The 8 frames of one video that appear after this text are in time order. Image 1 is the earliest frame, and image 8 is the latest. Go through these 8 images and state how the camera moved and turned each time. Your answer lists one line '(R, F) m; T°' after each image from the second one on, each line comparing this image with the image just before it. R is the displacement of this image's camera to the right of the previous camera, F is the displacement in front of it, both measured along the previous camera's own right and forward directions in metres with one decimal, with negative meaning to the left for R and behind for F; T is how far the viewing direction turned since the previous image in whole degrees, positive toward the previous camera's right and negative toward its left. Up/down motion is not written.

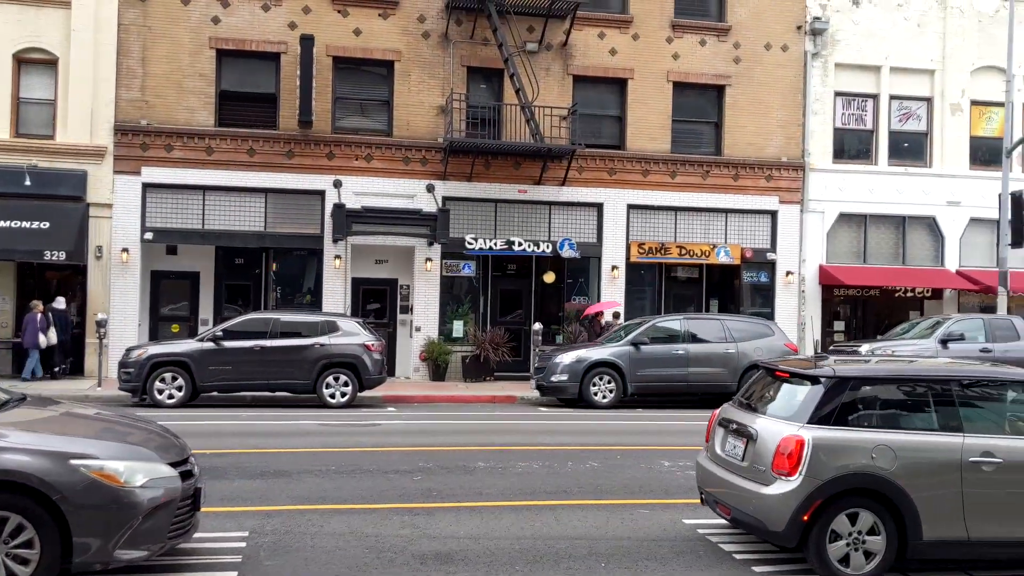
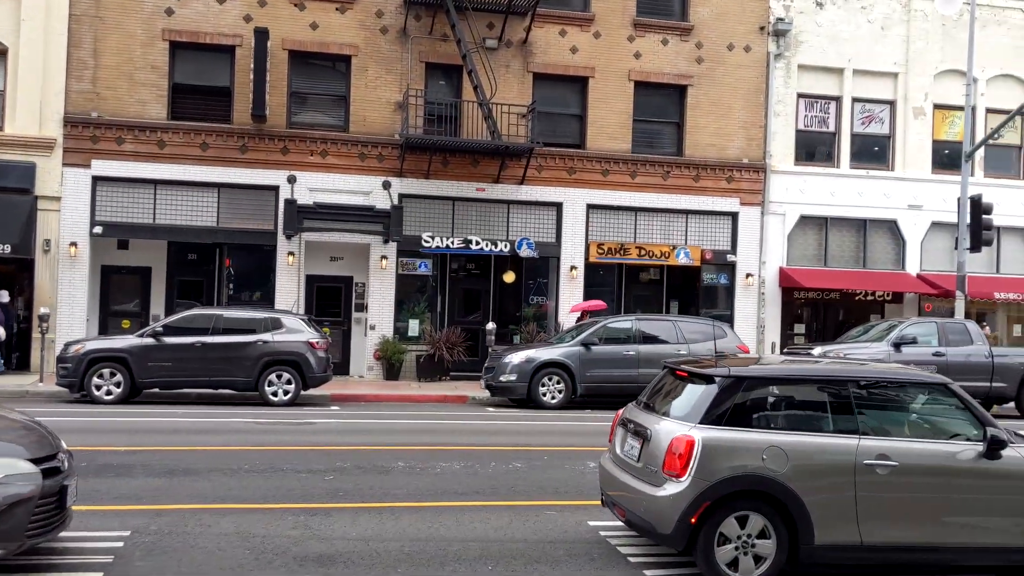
(+0.6, +0.2) m; +1°
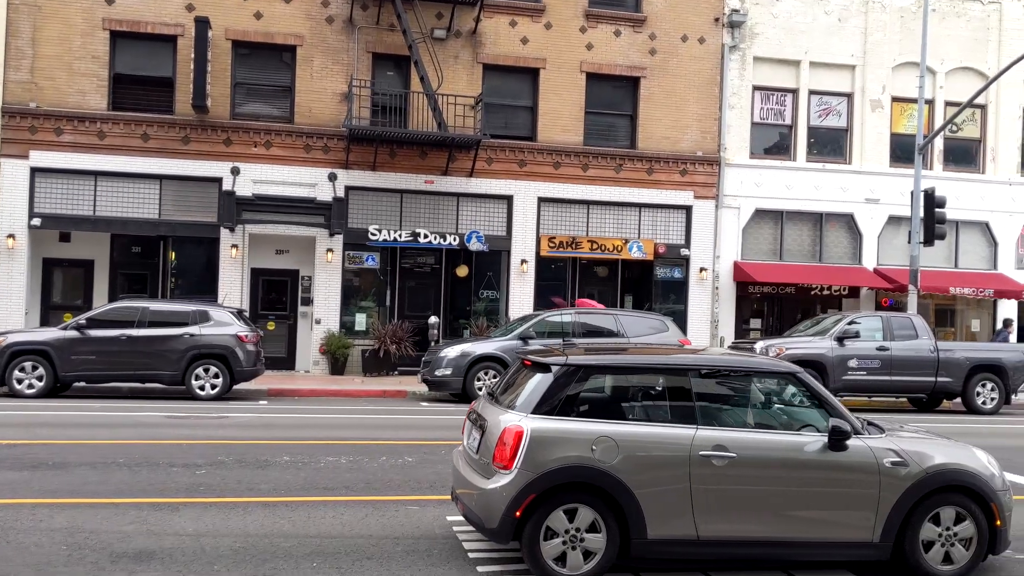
(+1.0, +0.2) m; 0°
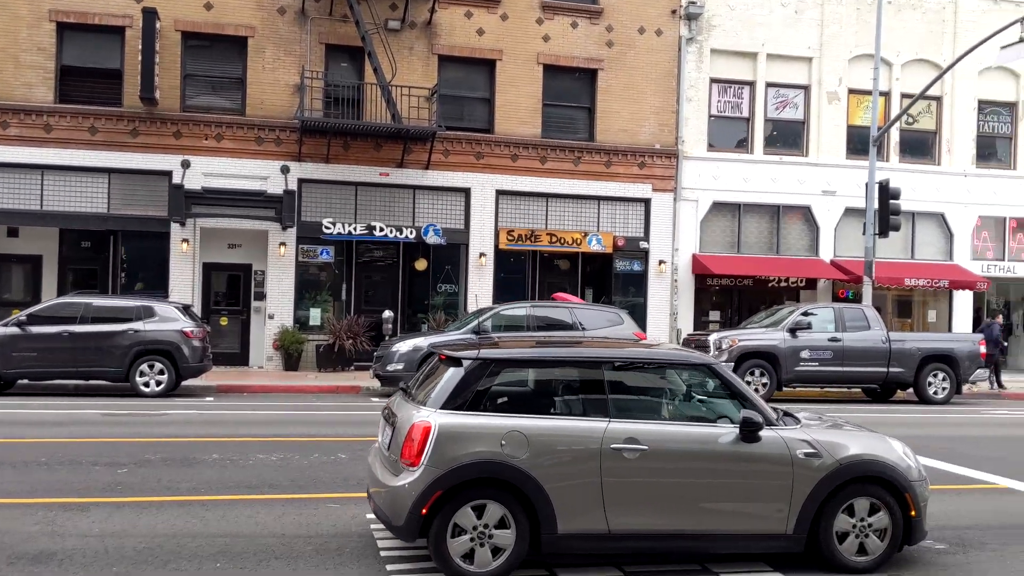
(+0.4, +0.1) m; +1°
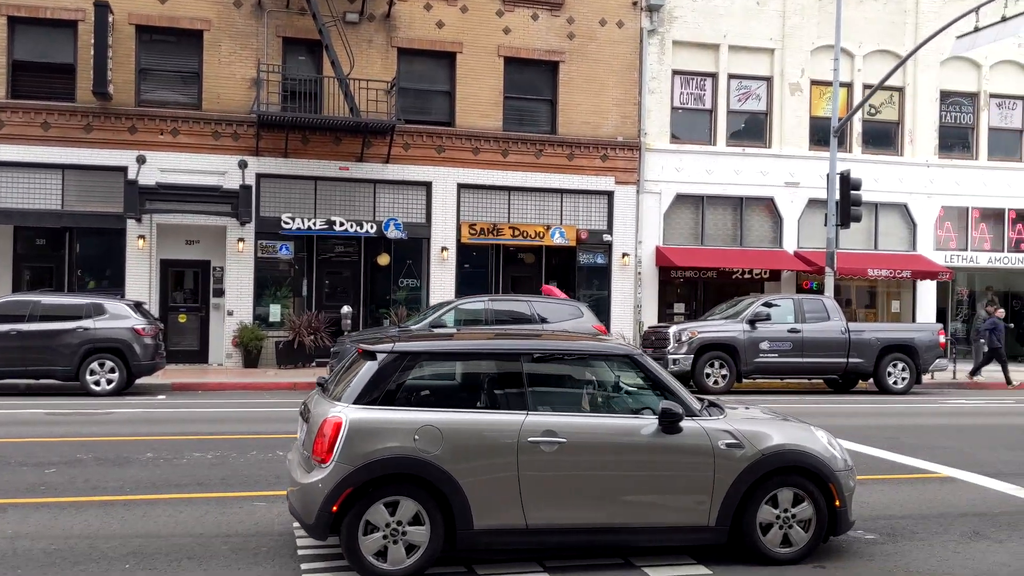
(+0.4, +0.1) m; +1°
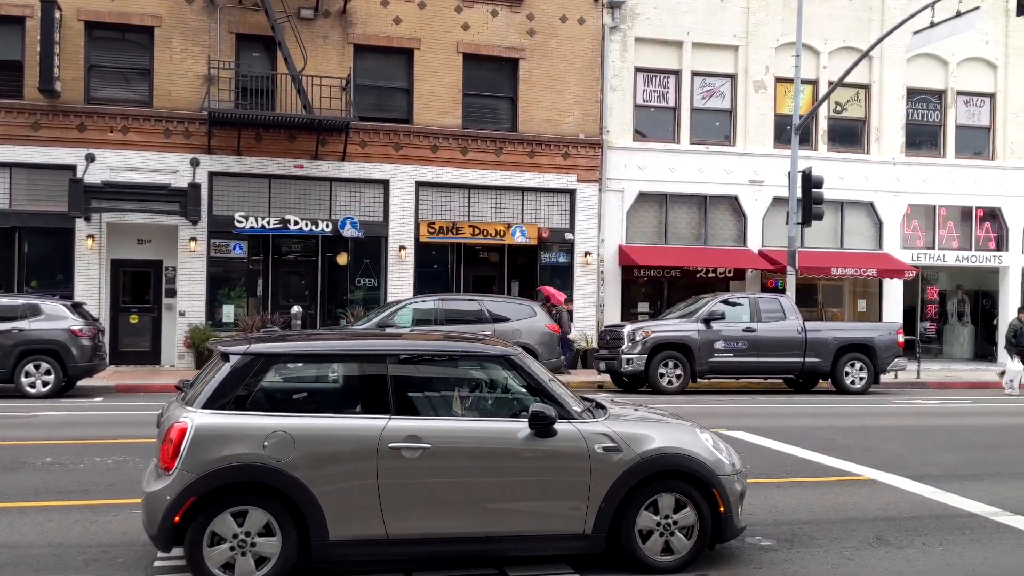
(+0.7, +0.2) m; 0°
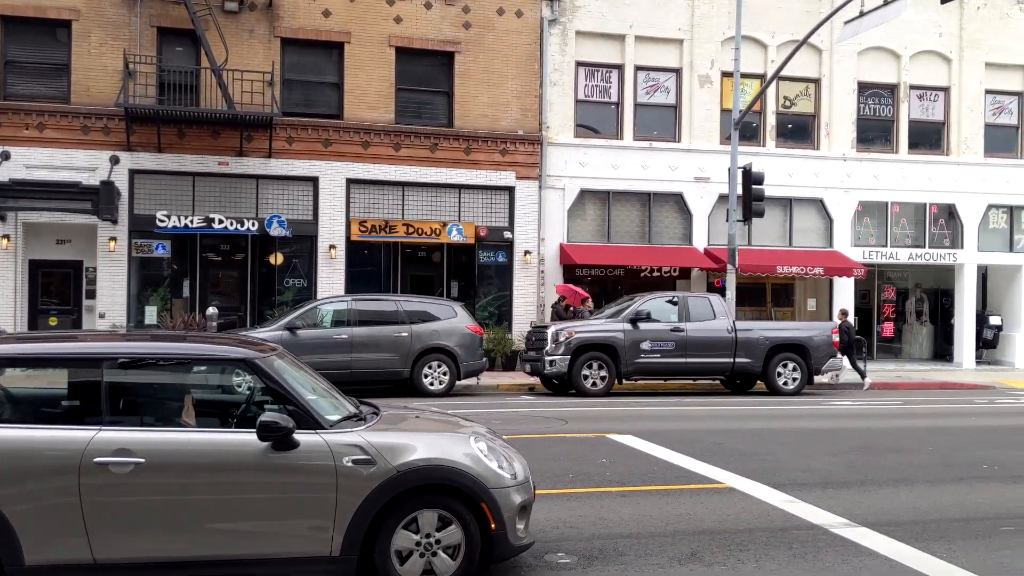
(+1.2, +0.5) m; 0°
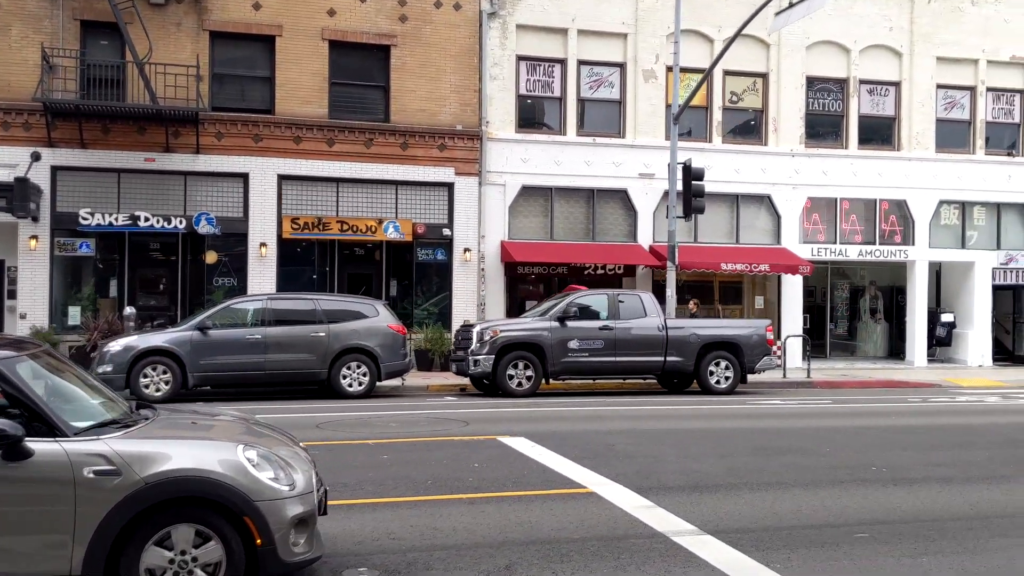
(+1.0, +0.4) m; +1°
